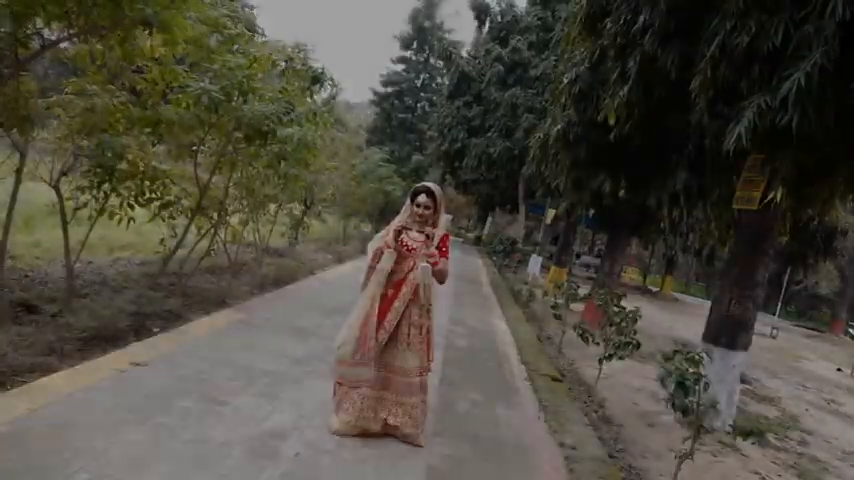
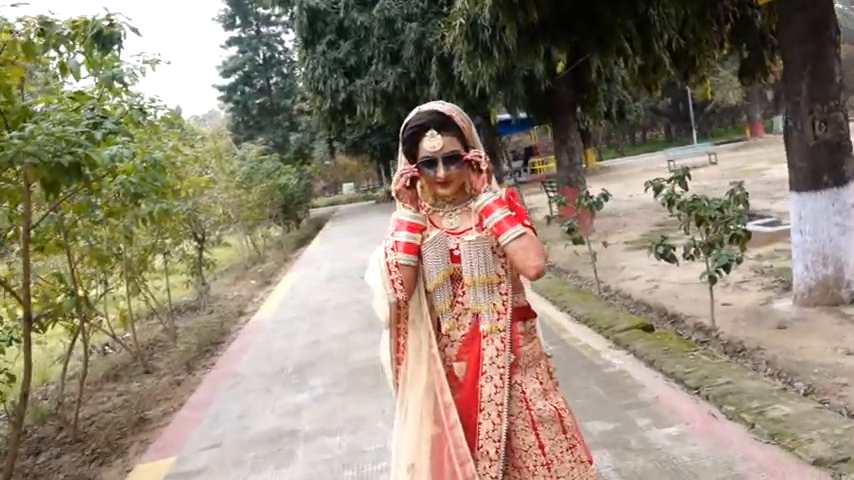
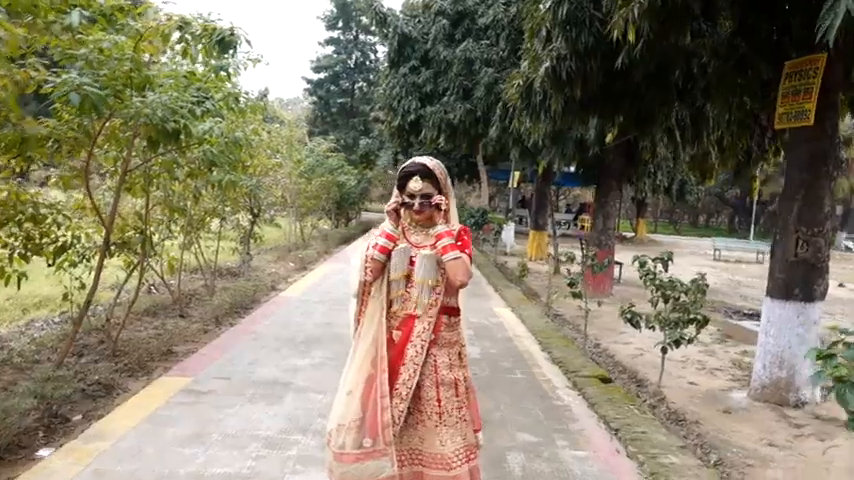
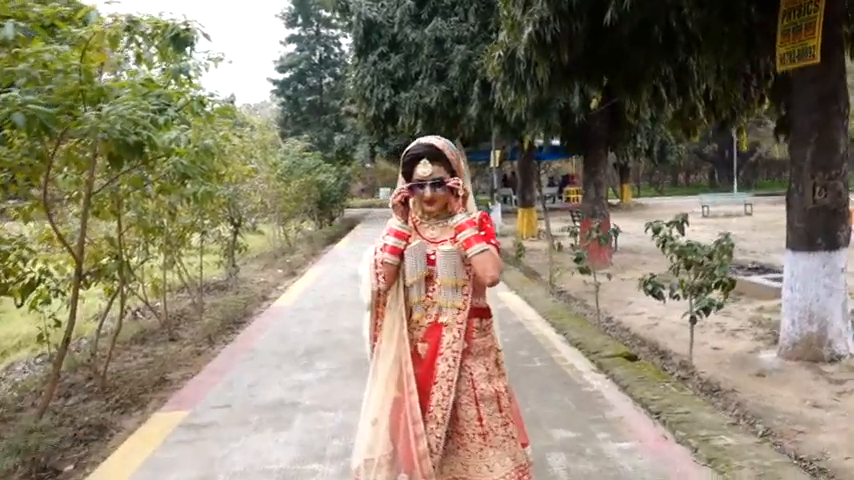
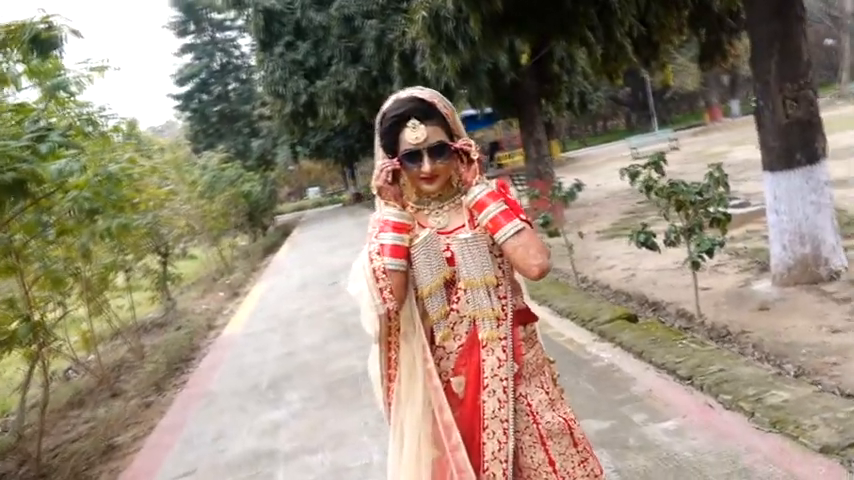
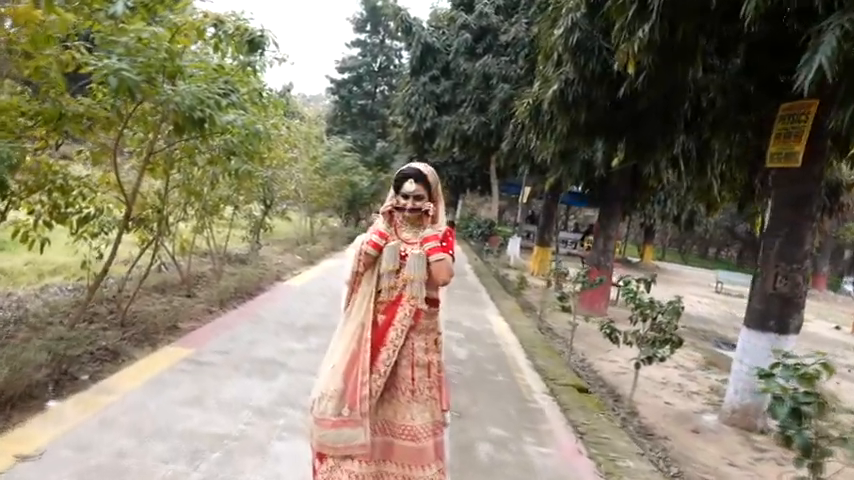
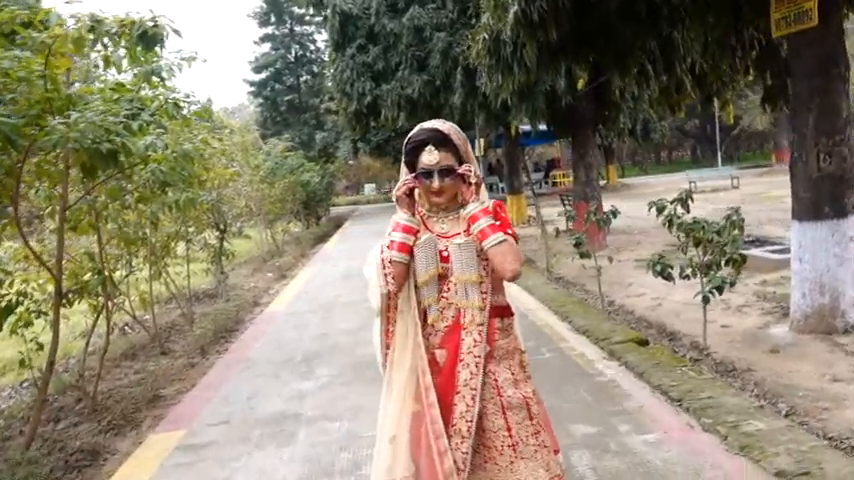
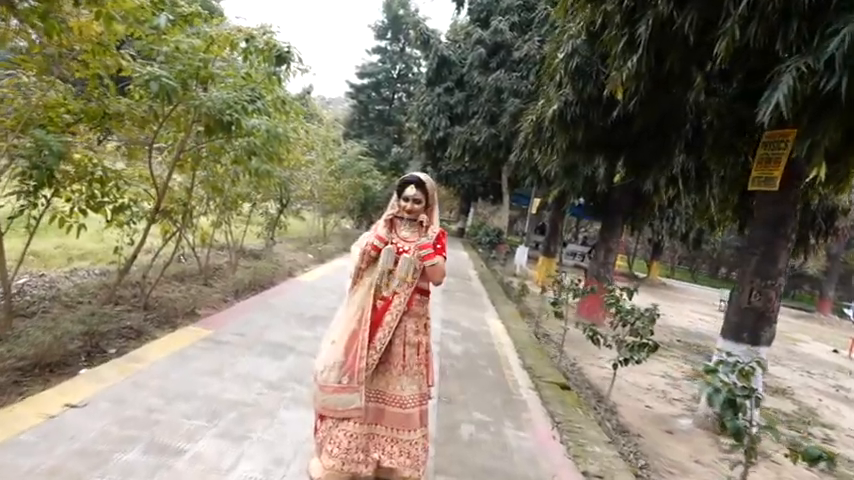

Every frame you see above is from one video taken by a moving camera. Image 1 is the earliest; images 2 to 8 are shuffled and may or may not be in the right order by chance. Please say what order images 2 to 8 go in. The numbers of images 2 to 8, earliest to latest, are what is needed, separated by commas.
8, 6, 3, 4, 7, 2, 5
